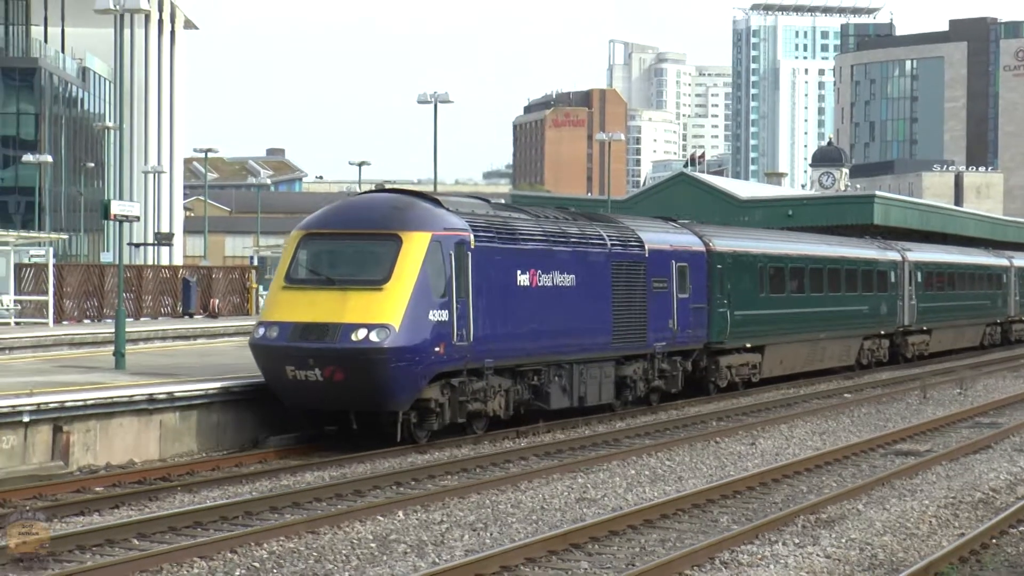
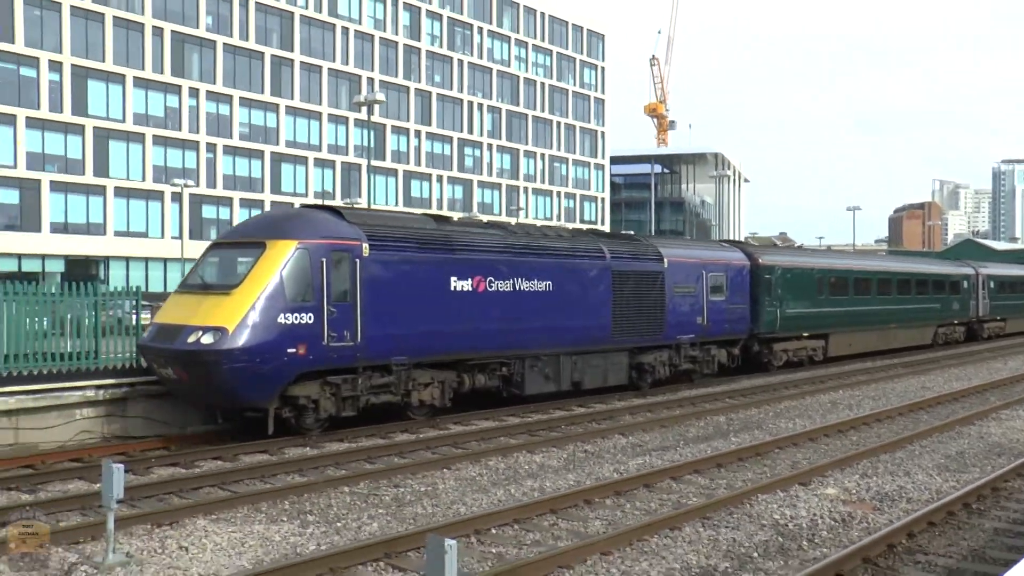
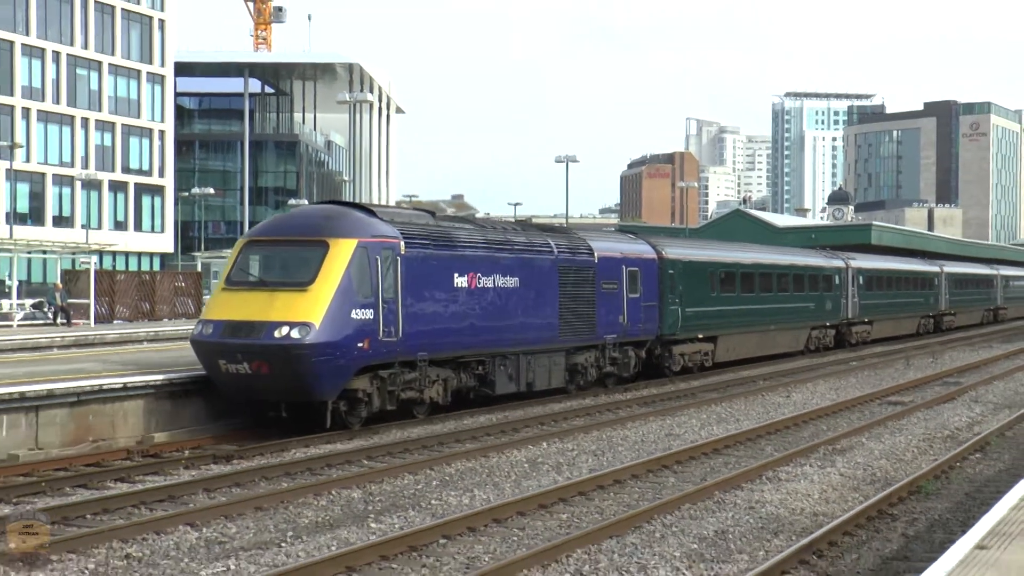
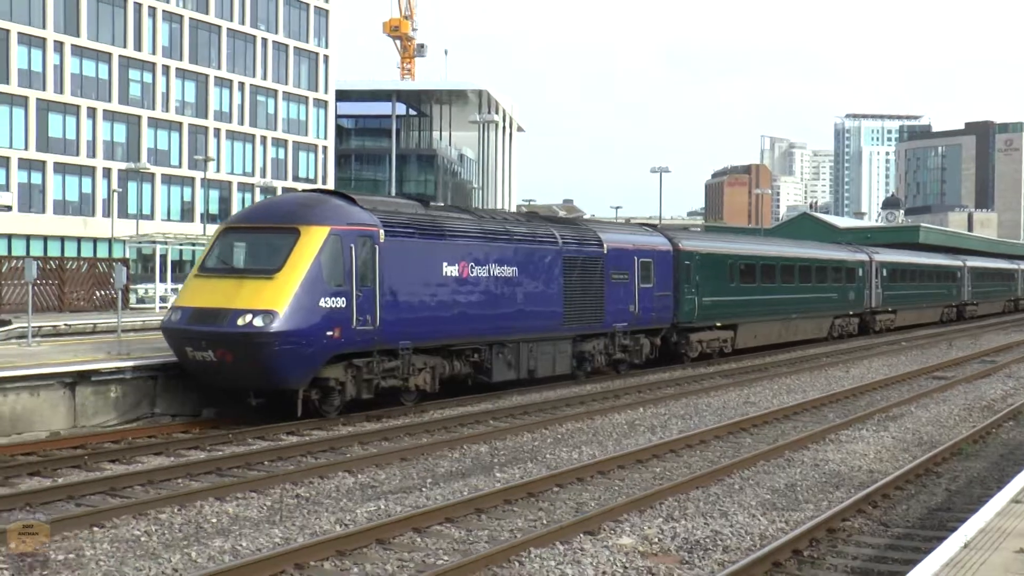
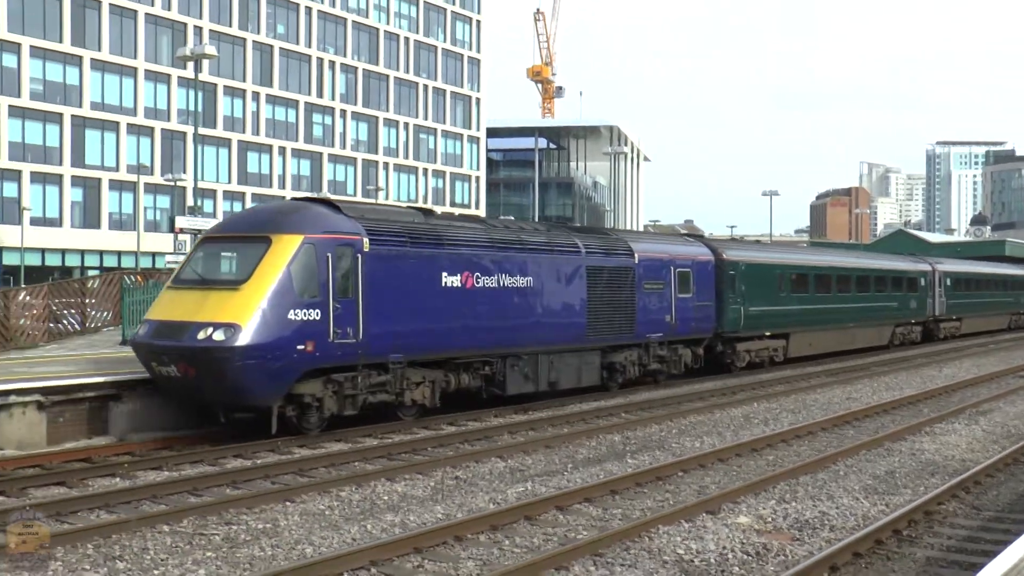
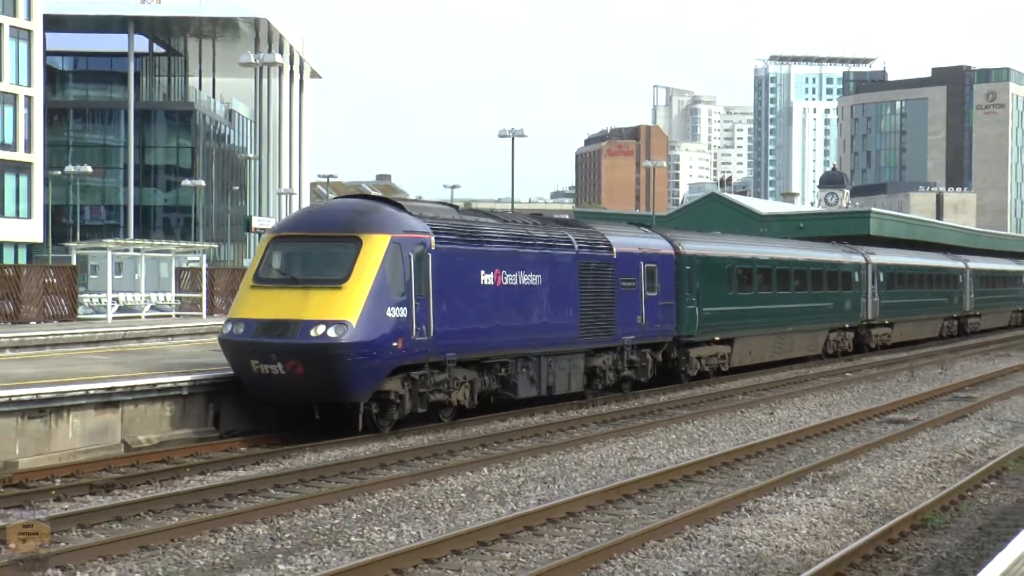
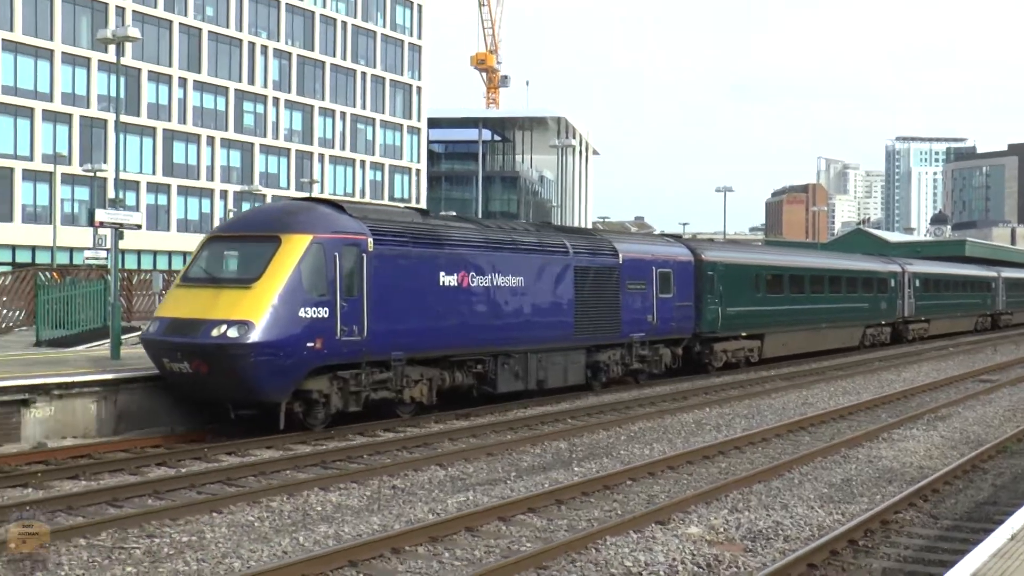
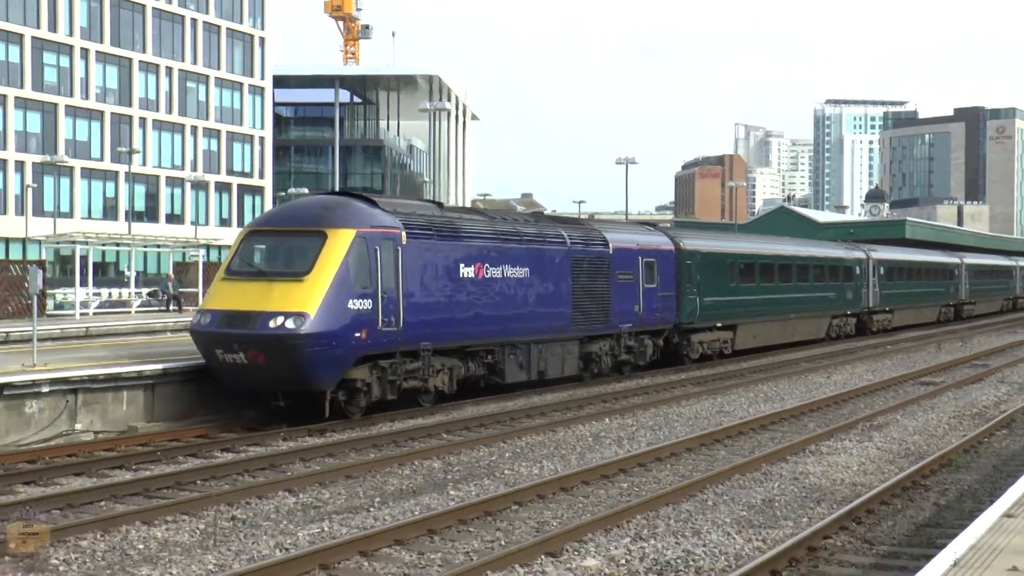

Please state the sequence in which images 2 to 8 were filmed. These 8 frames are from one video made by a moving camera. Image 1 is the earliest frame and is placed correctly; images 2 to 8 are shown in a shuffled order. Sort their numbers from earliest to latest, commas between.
6, 3, 8, 4, 7, 5, 2
